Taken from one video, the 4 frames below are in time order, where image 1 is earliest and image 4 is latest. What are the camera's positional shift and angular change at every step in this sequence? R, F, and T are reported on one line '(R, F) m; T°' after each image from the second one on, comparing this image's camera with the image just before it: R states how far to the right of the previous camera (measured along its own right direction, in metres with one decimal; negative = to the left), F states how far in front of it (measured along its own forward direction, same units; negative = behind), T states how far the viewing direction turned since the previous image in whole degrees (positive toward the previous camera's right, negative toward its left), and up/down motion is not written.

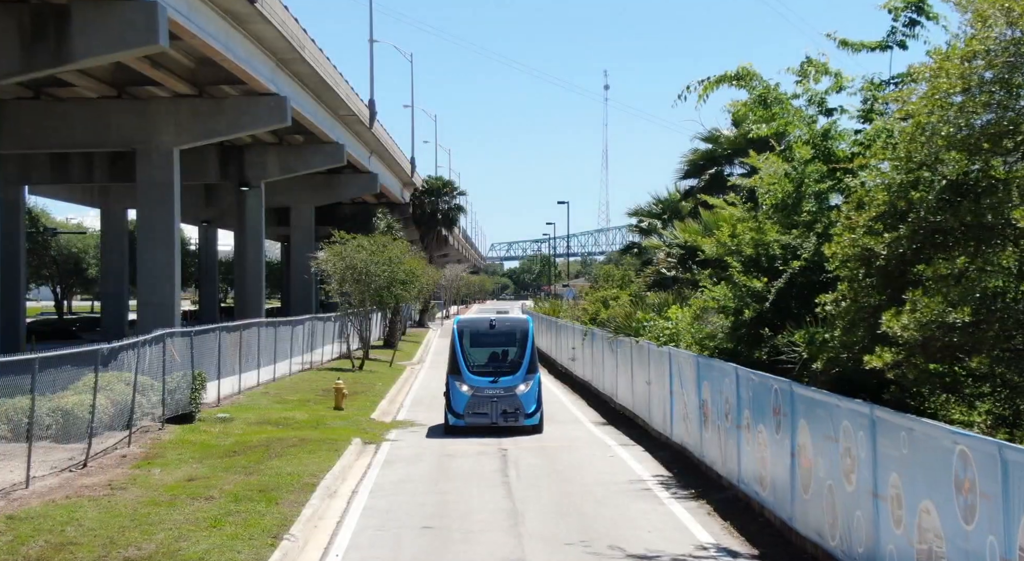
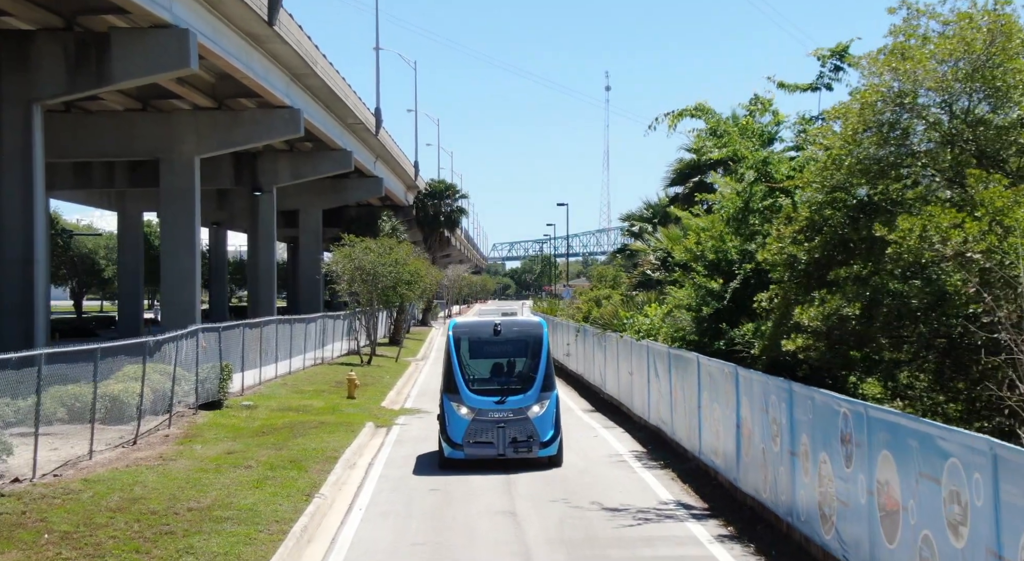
(+0.1, -2.3) m; 0°
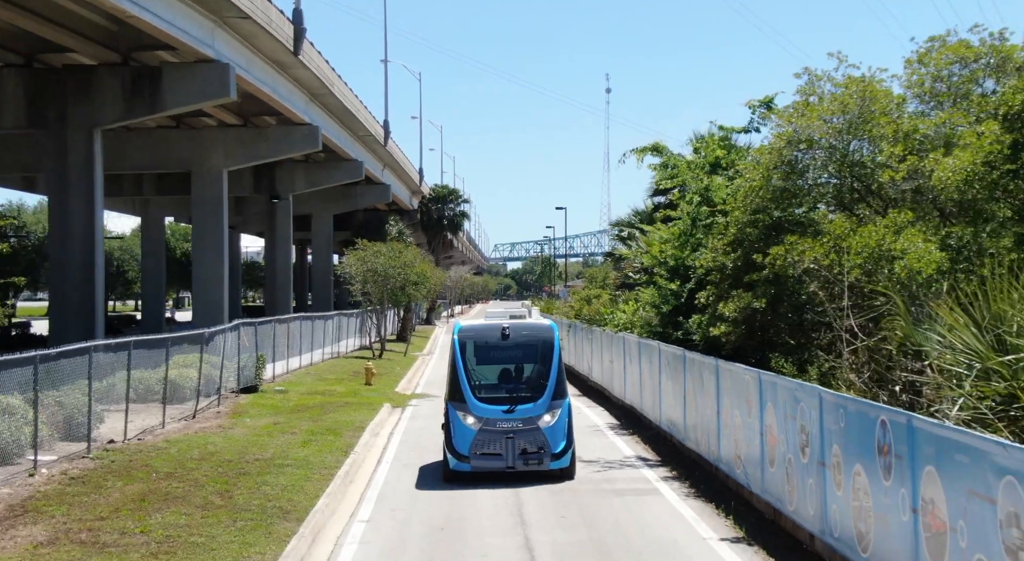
(+0.1, -3.7) m; 0°
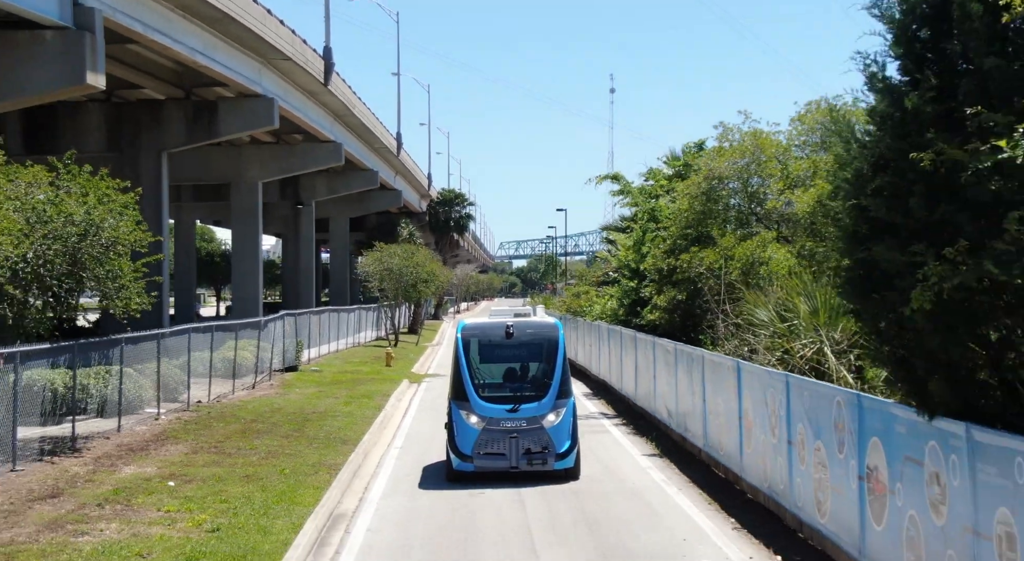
(+0.3, -5.5) m; 0°
